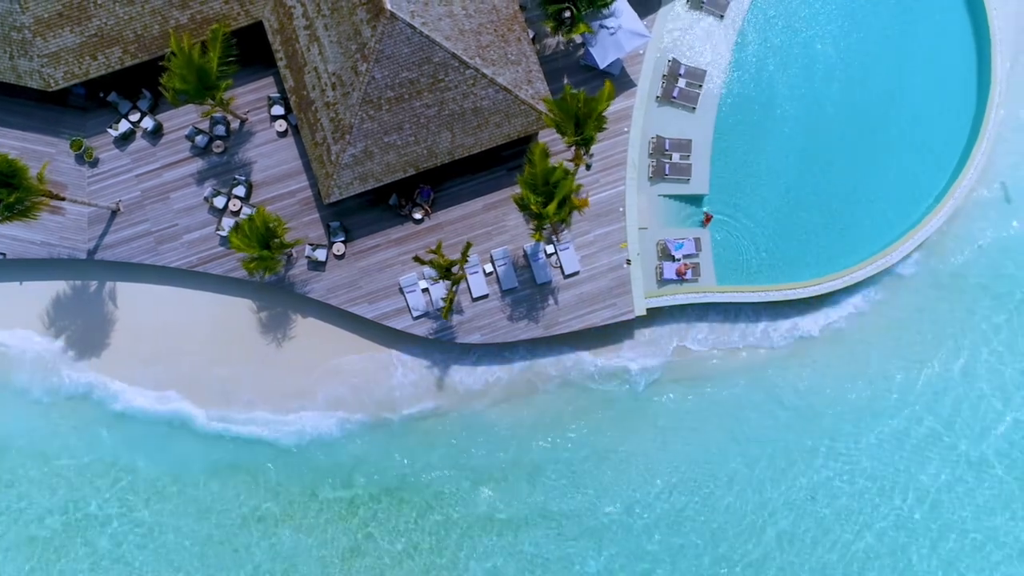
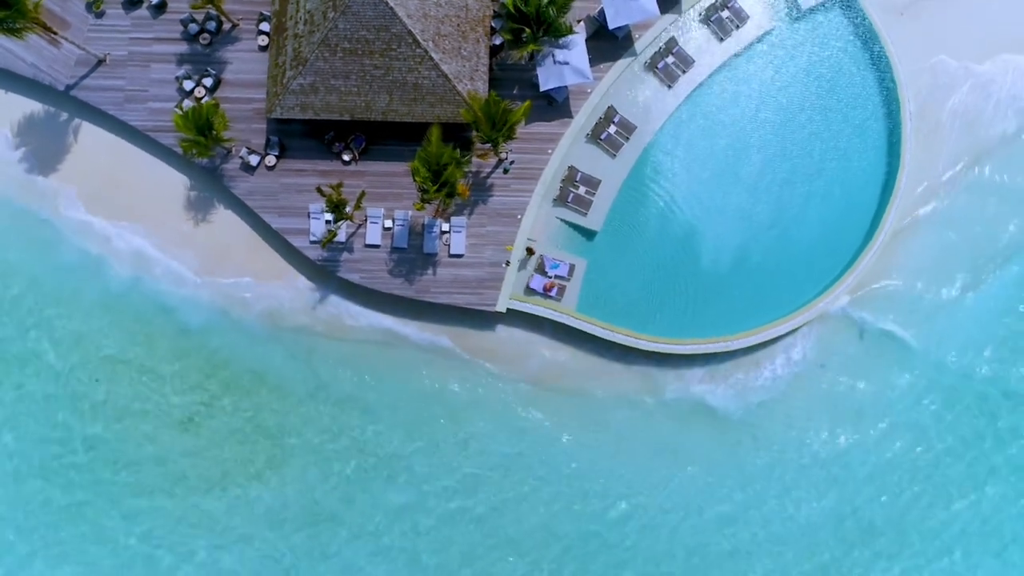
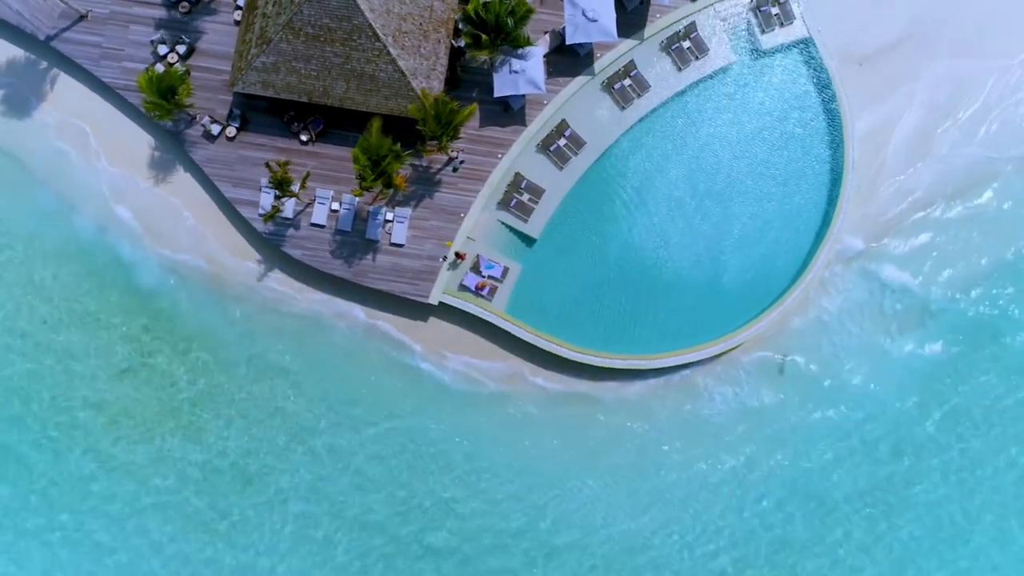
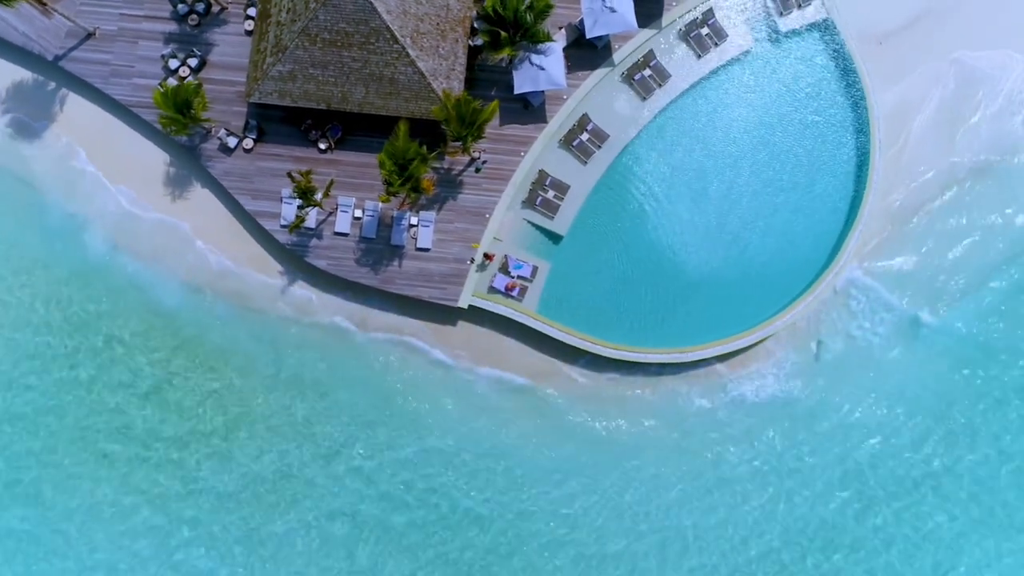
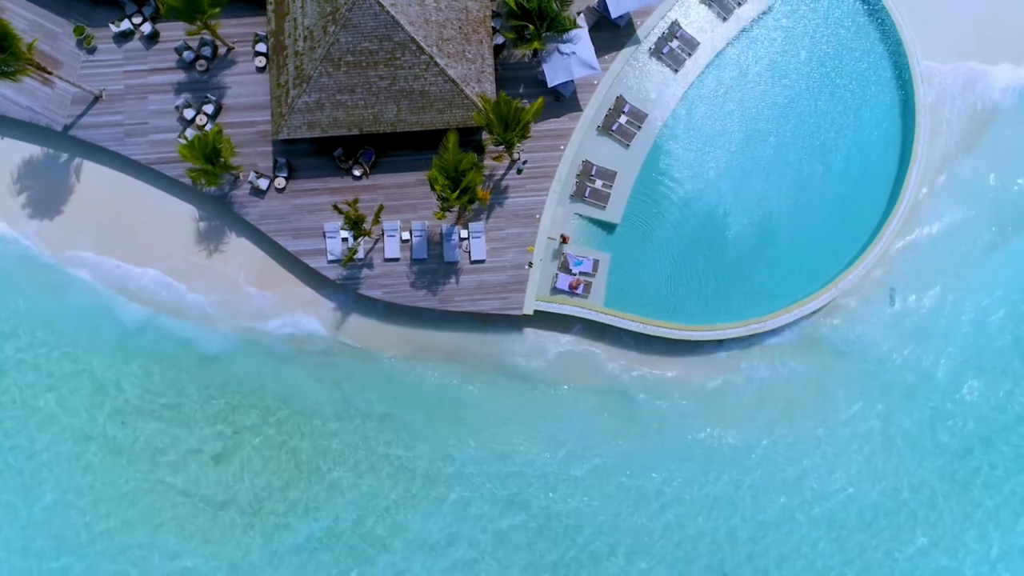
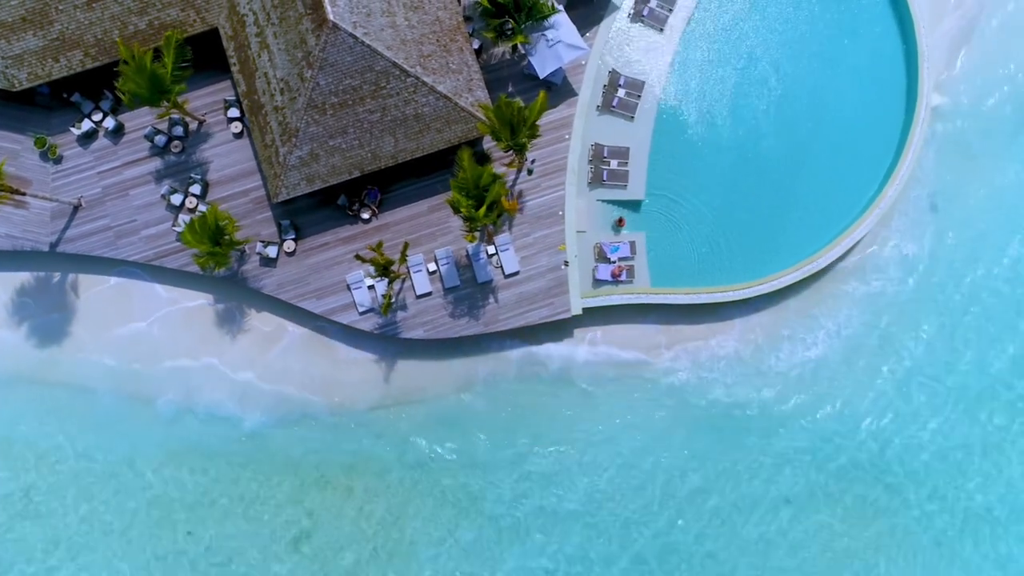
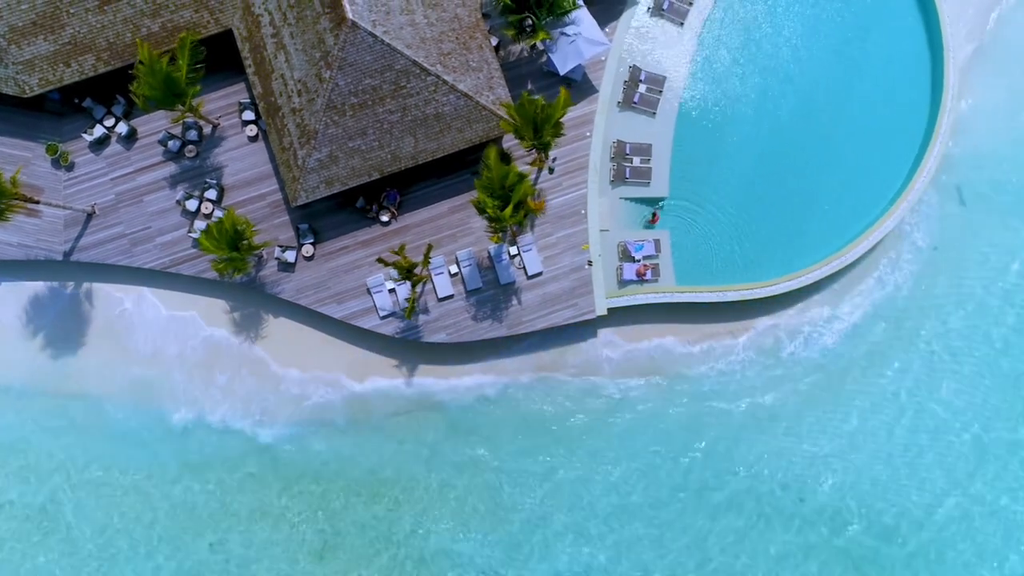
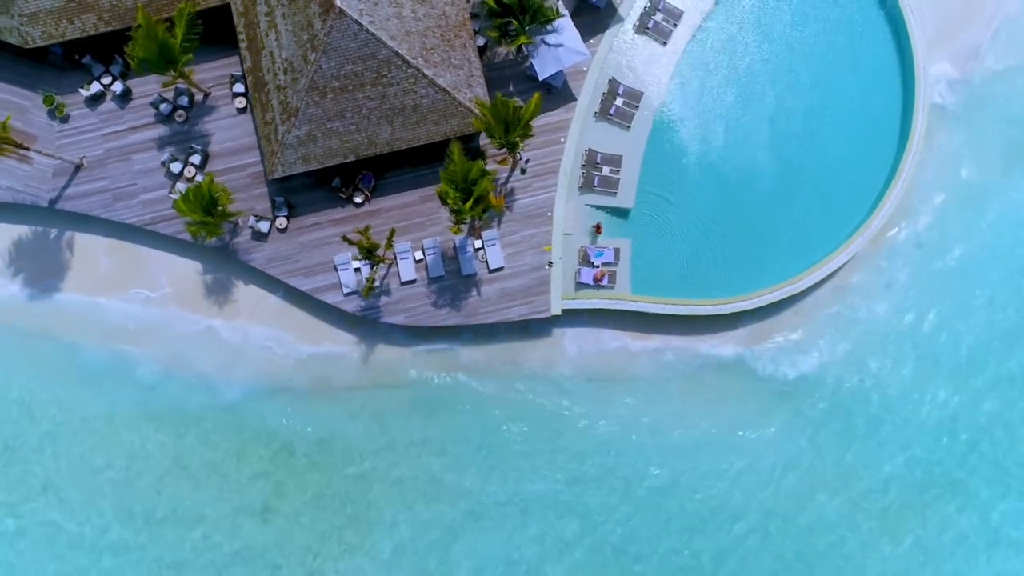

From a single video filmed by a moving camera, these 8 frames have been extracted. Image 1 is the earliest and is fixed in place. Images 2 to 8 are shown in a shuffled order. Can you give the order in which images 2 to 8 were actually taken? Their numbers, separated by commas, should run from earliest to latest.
7, 6, 8, 5, 2, 4, 3
